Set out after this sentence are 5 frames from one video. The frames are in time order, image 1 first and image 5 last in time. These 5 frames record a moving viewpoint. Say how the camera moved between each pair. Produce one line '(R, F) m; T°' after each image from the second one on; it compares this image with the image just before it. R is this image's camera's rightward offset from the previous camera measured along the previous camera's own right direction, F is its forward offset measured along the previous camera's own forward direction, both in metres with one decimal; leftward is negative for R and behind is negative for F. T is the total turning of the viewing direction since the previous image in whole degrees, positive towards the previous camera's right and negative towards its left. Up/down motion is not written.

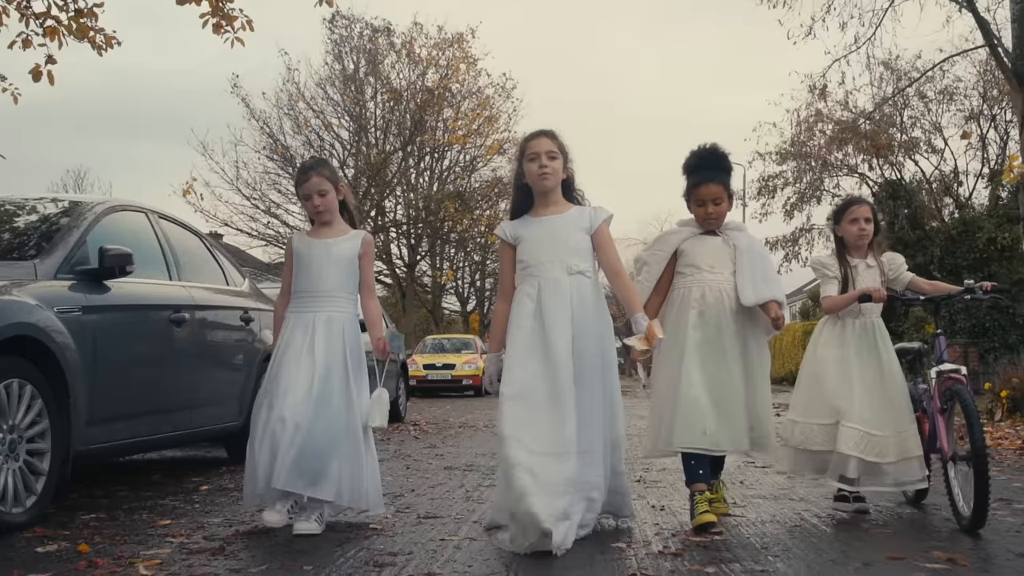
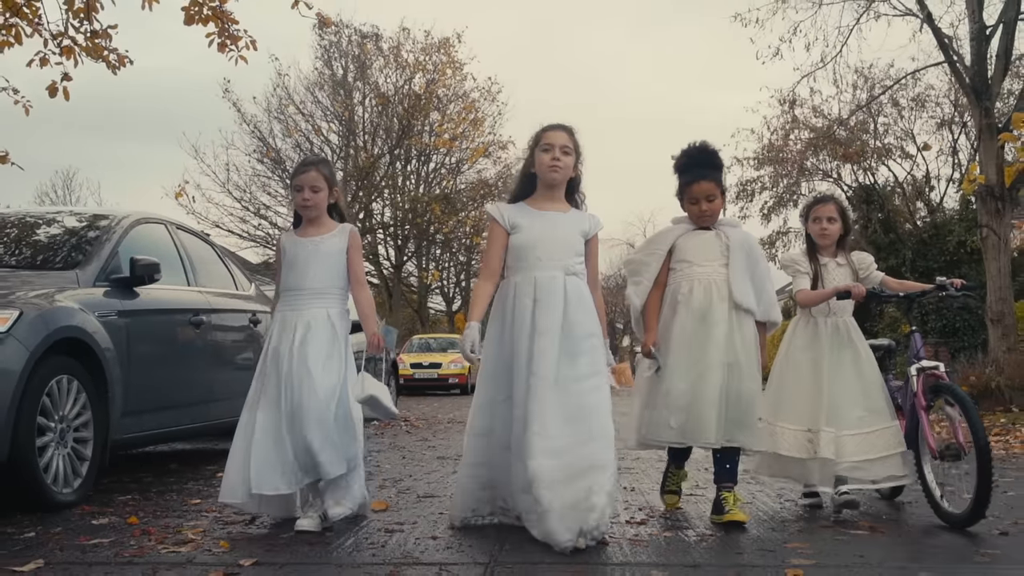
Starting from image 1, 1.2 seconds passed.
(0.0, -0.6) m; +1°
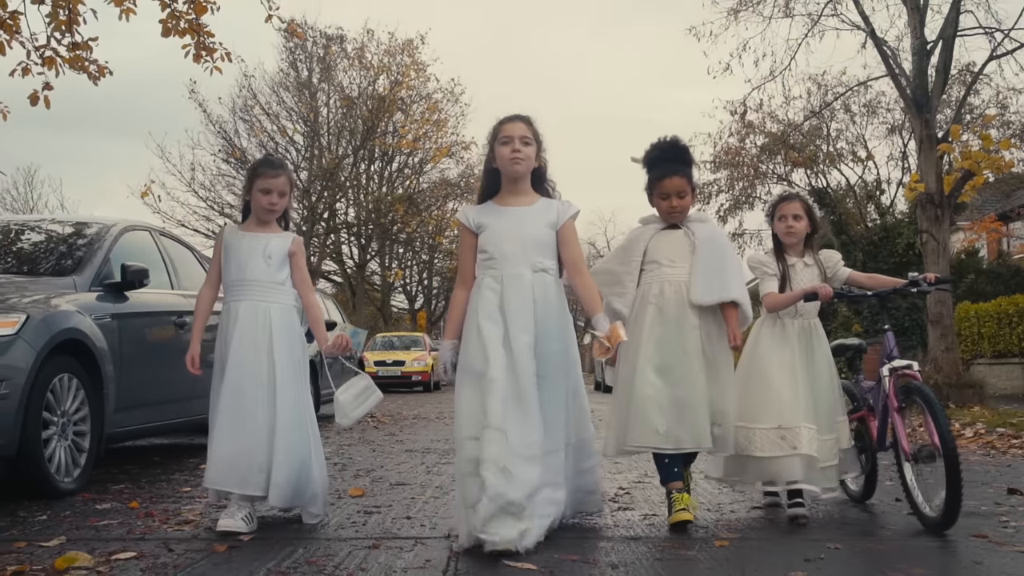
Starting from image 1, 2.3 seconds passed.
(0.0, -0.5) m; +2°
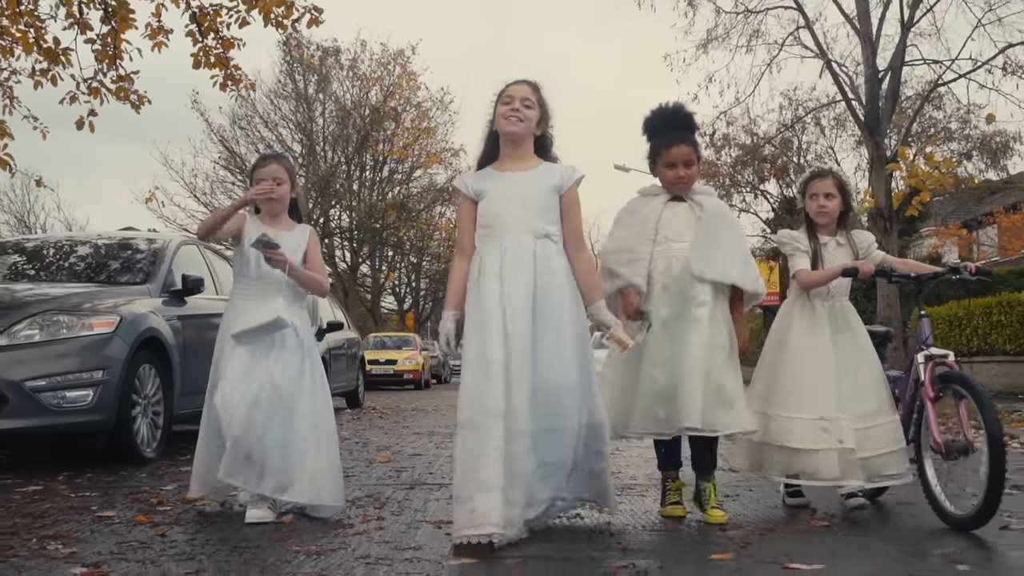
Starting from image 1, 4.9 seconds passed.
(-0.1, -1.3) m; +1°
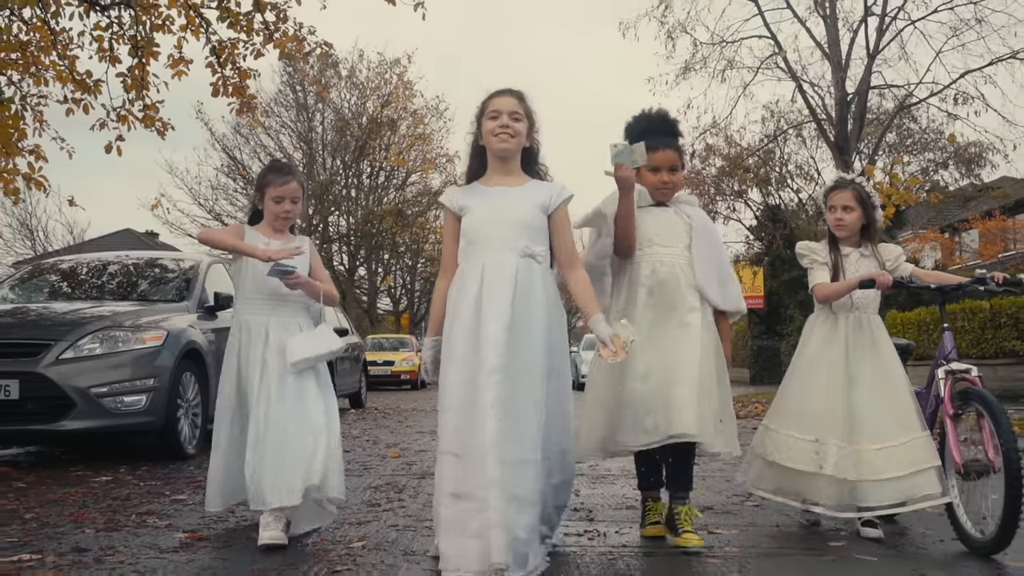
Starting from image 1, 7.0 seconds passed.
(0.0, -1.0) m; 0°
